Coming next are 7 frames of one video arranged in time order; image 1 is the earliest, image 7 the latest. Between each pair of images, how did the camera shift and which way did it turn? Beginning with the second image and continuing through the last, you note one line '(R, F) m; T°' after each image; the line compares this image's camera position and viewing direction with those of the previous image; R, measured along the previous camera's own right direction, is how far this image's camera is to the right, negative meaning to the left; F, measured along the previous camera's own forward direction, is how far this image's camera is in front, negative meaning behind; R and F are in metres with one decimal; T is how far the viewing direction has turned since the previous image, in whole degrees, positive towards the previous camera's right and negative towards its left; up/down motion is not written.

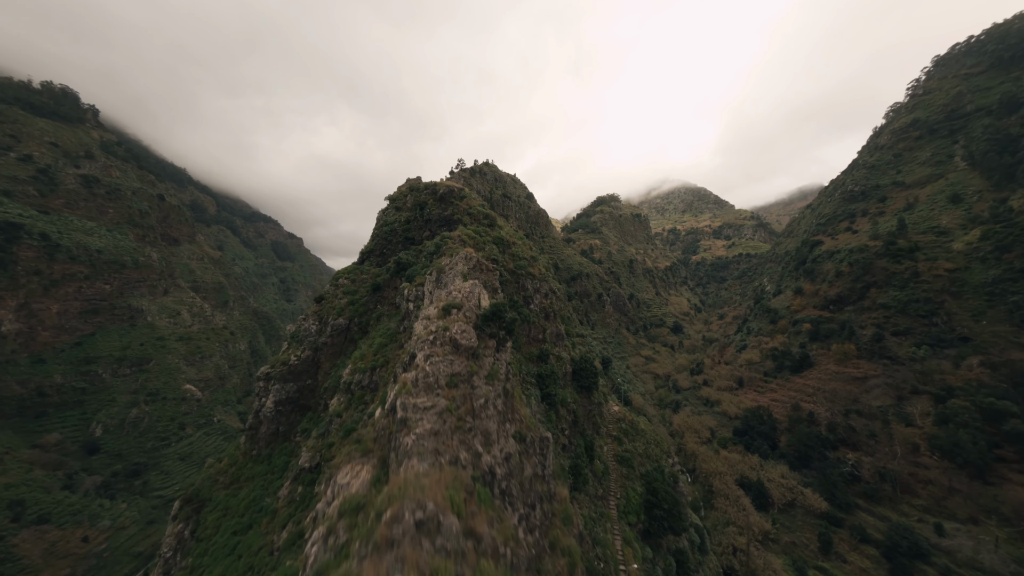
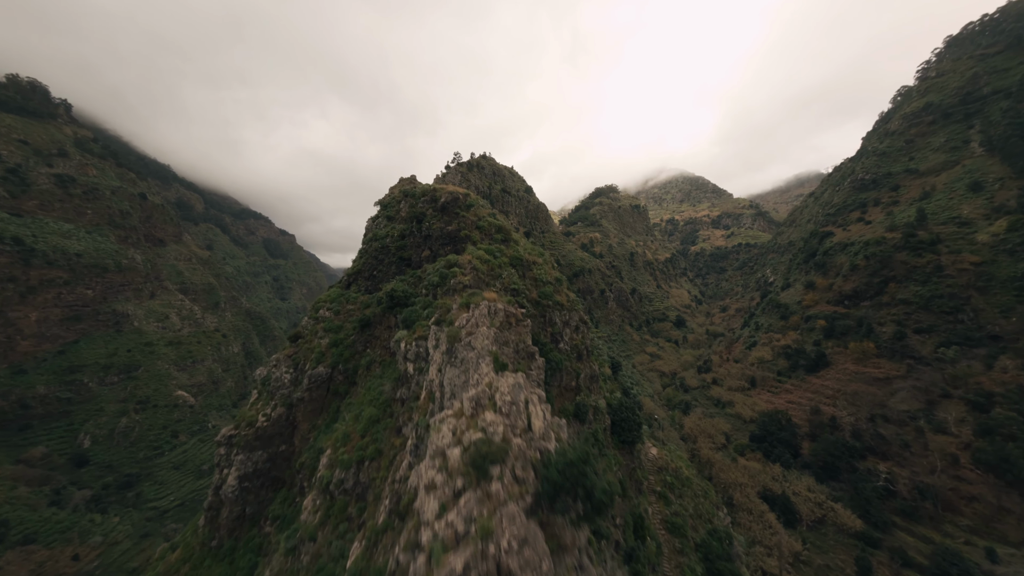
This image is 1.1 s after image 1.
(-1.0, +2.9) m; +1°
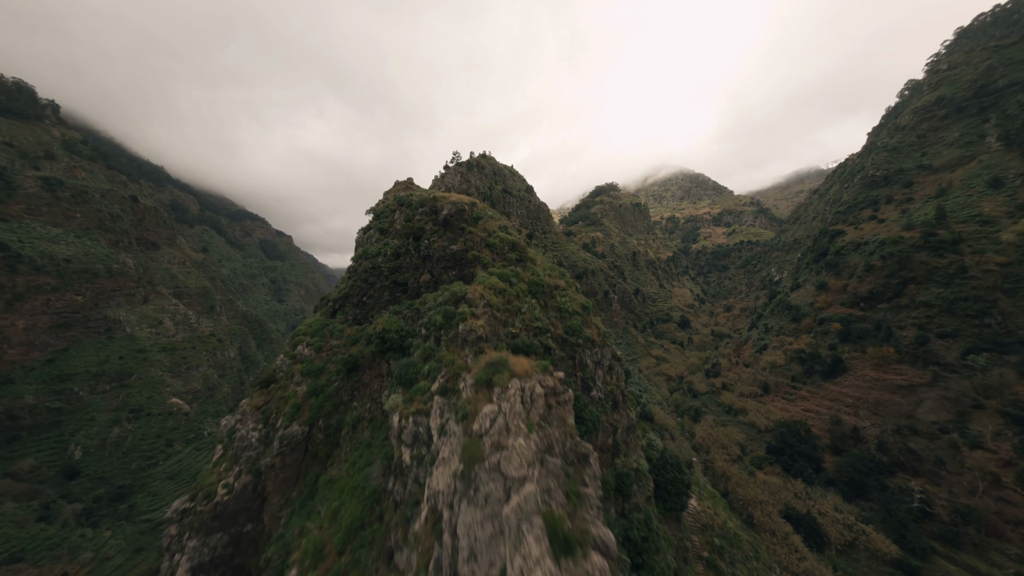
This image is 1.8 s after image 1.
(-0.6, +2.2) m; 0°
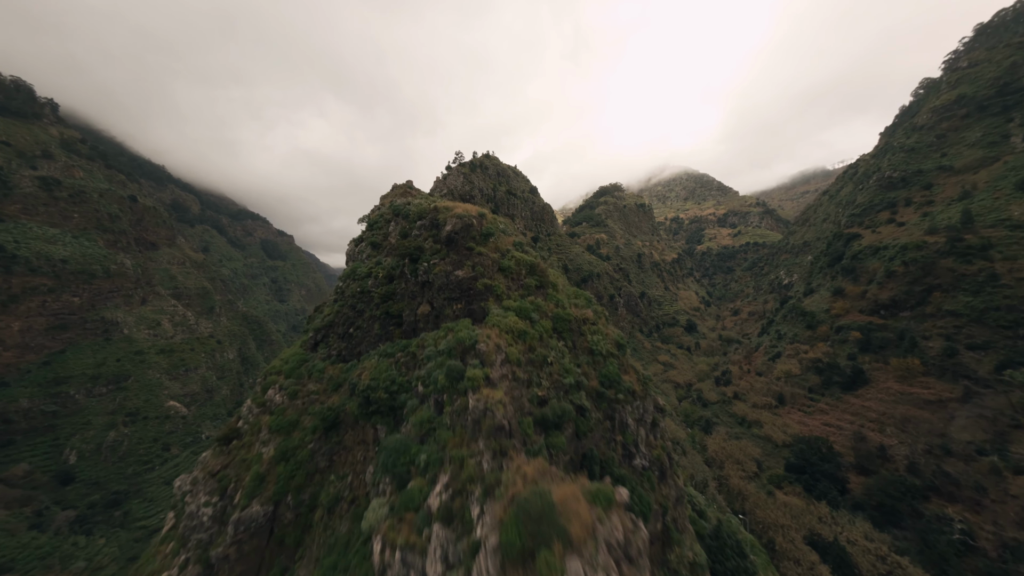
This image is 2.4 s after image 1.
(-0.5, +2.0) m; 0°
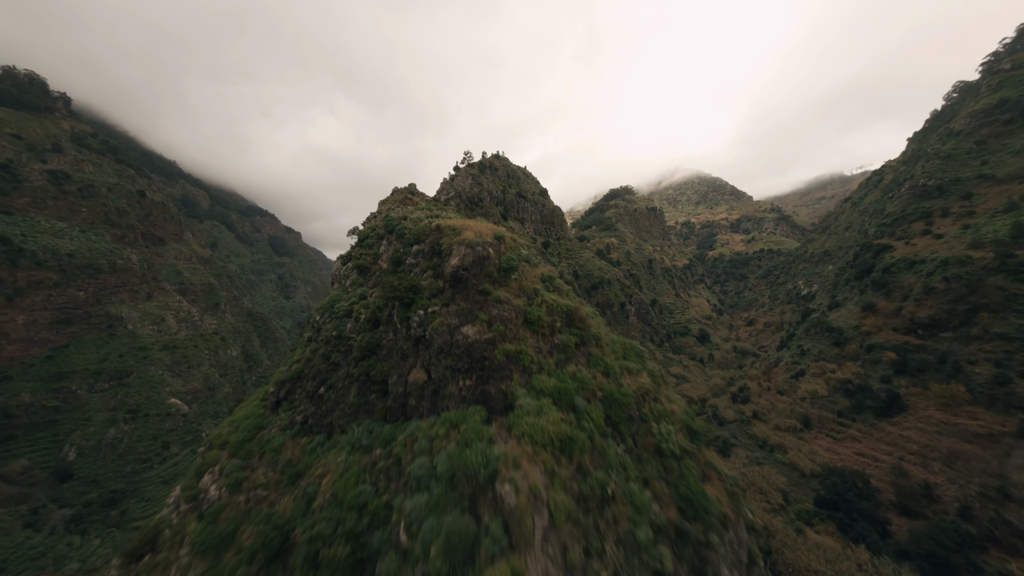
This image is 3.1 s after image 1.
(-0.6, +2.6) m; -1°
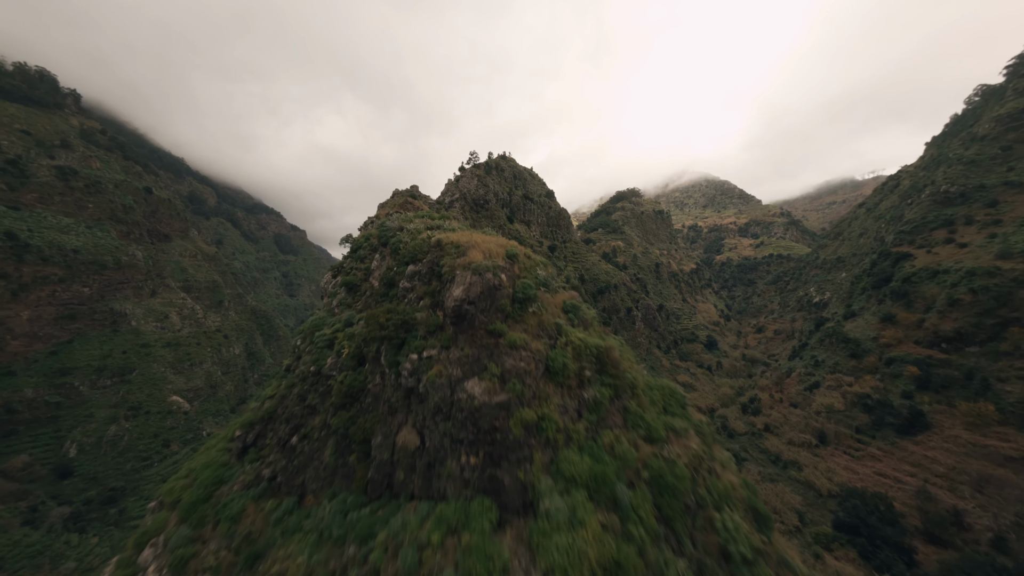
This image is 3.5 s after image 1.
(-0.3, +1.4) m; -1°
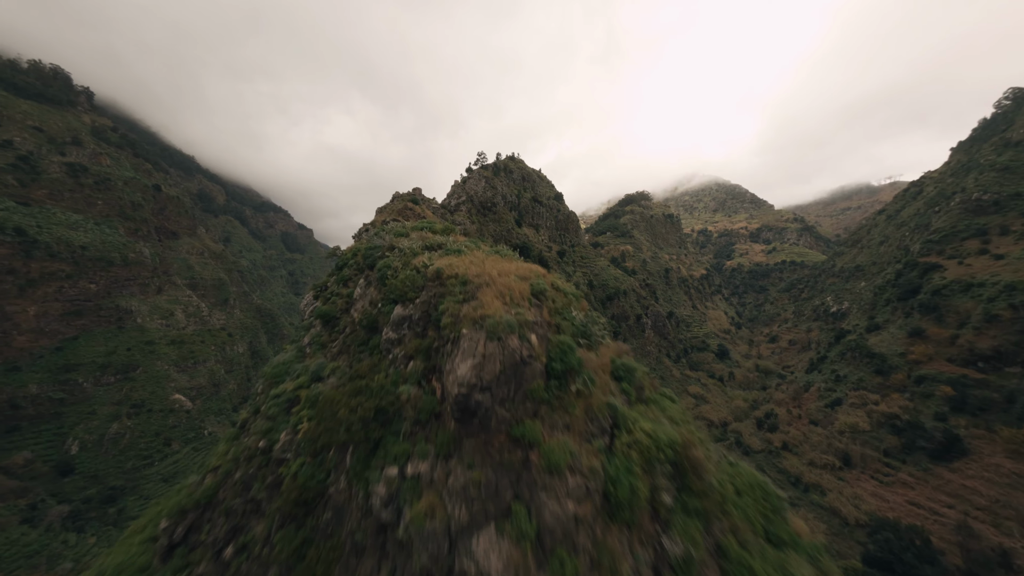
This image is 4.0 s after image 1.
(-0.4, +1.9) m; -1°
